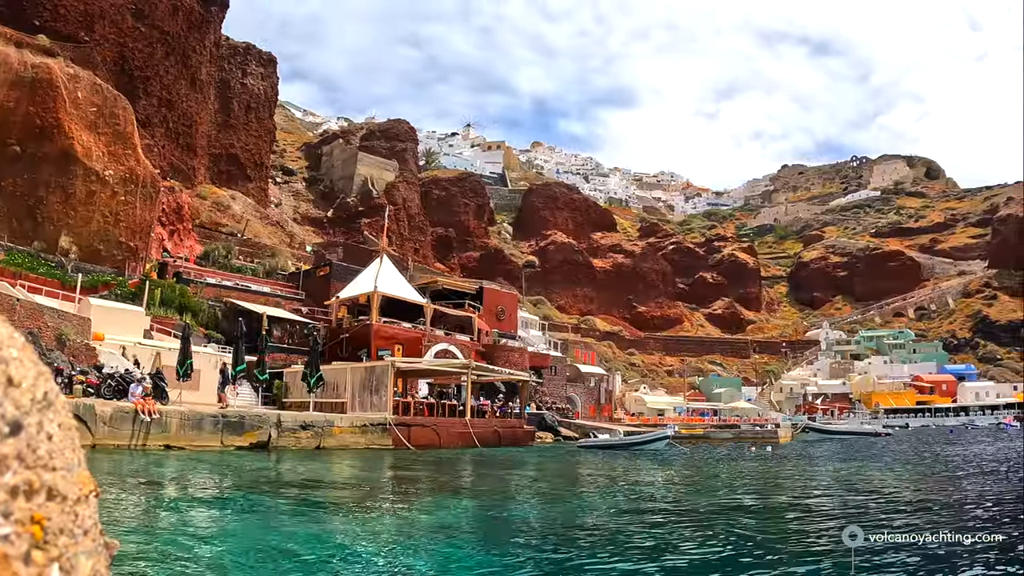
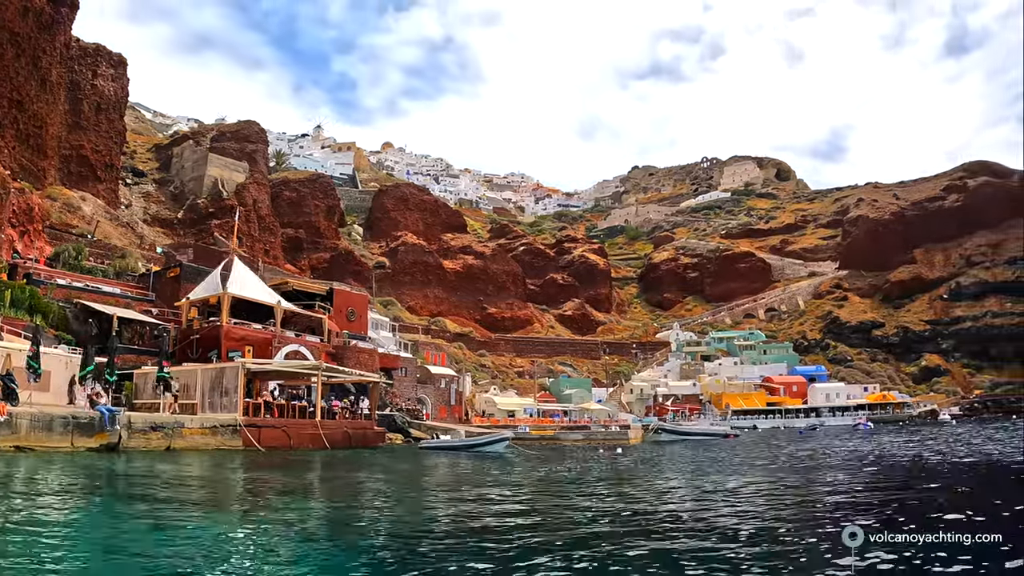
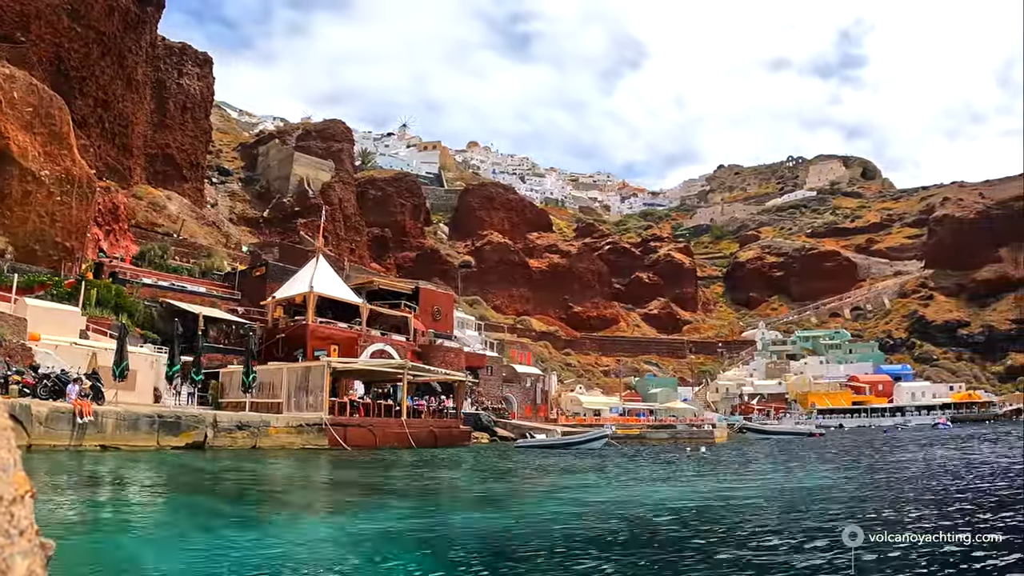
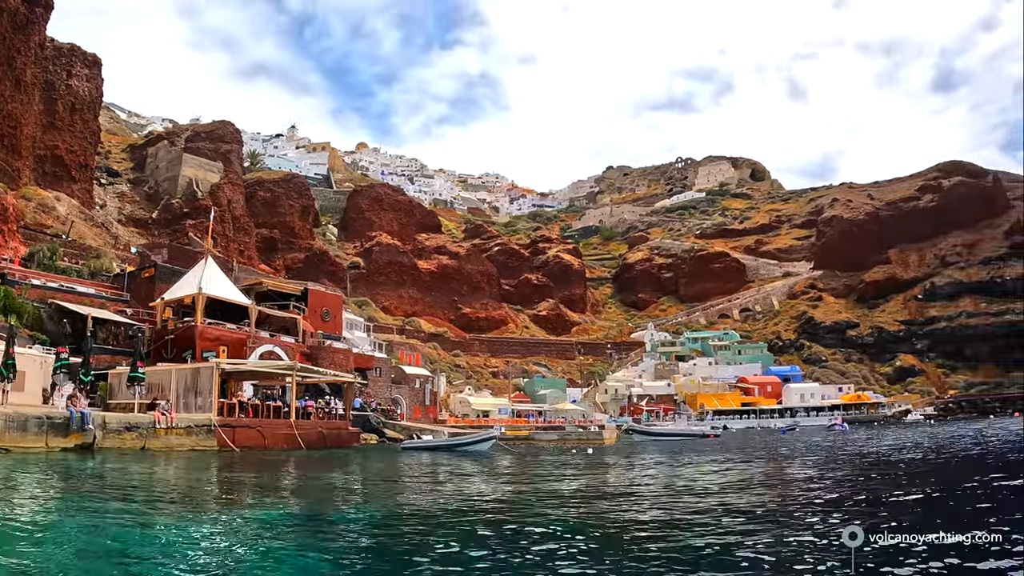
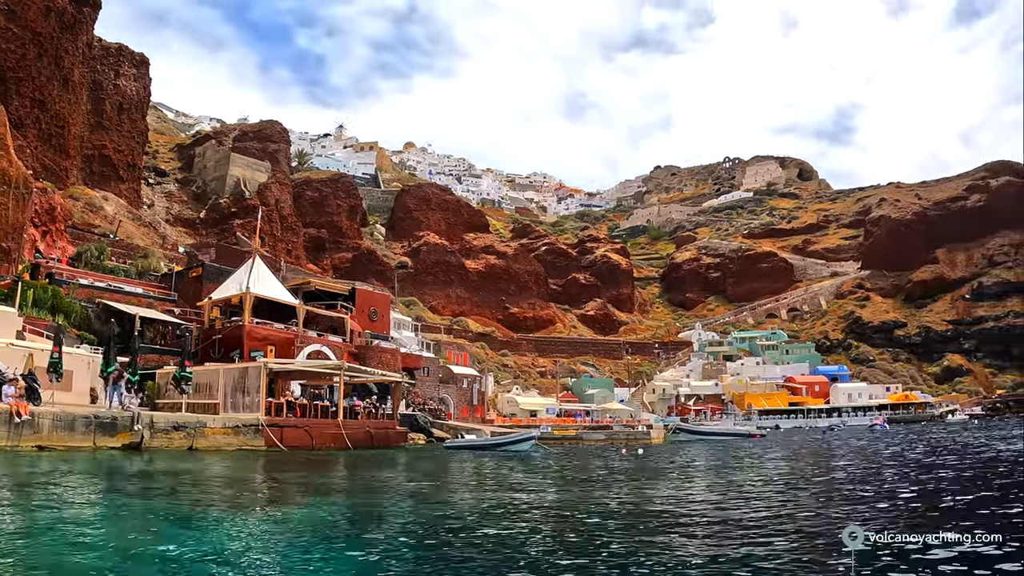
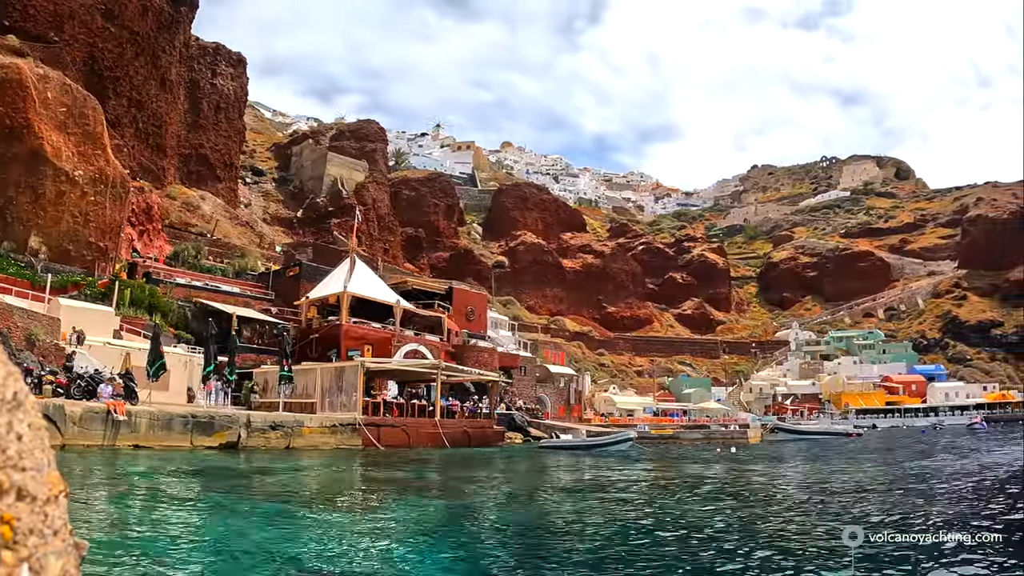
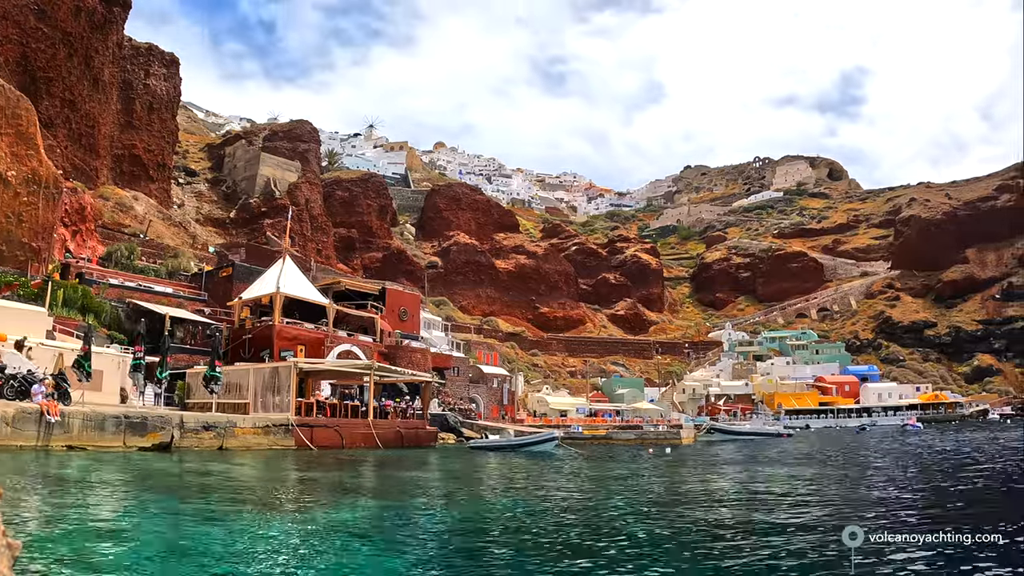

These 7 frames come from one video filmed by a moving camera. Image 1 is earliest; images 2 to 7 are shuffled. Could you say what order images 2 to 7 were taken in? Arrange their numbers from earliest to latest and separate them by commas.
6, 3, 7, 5, 2, 4
